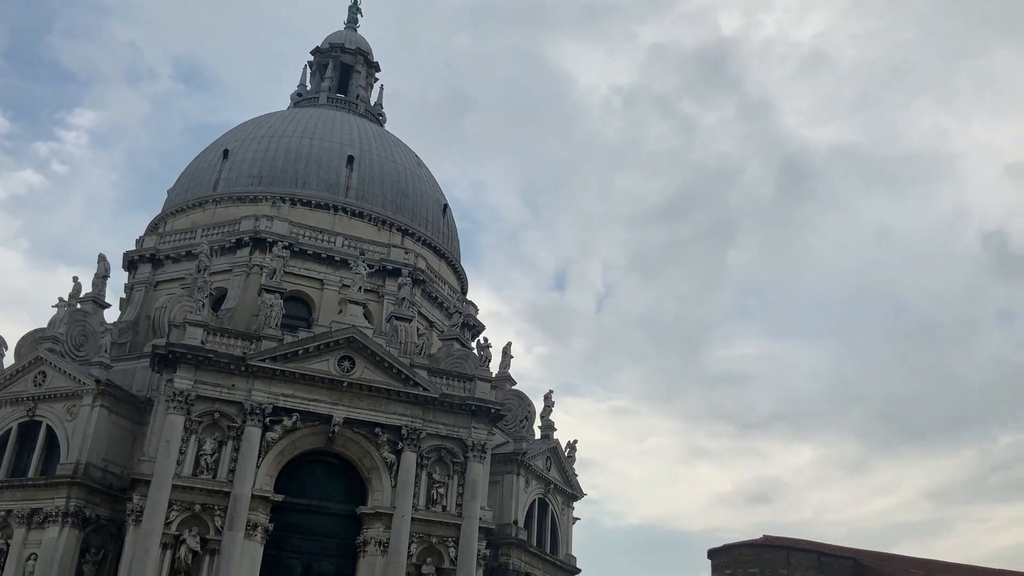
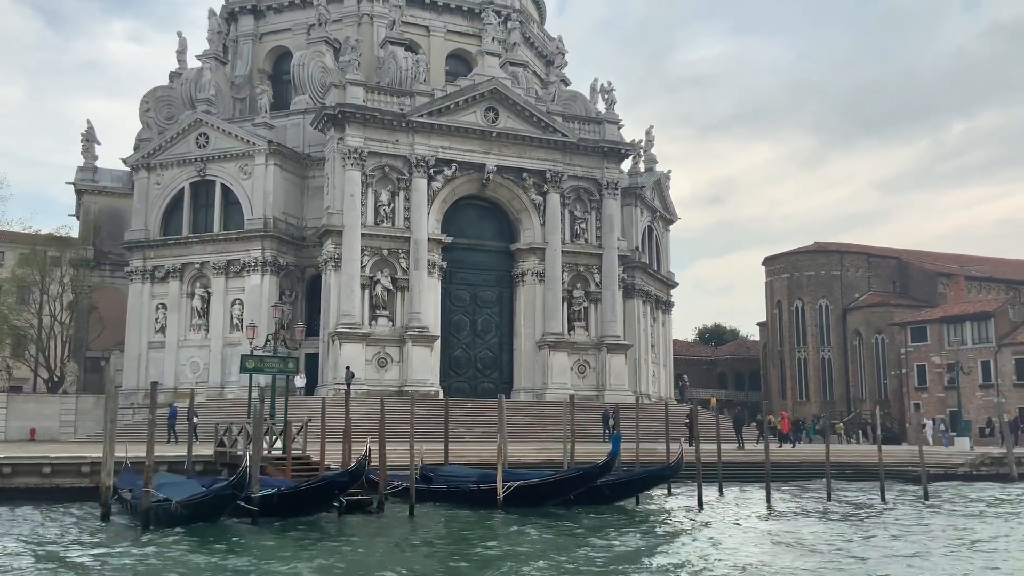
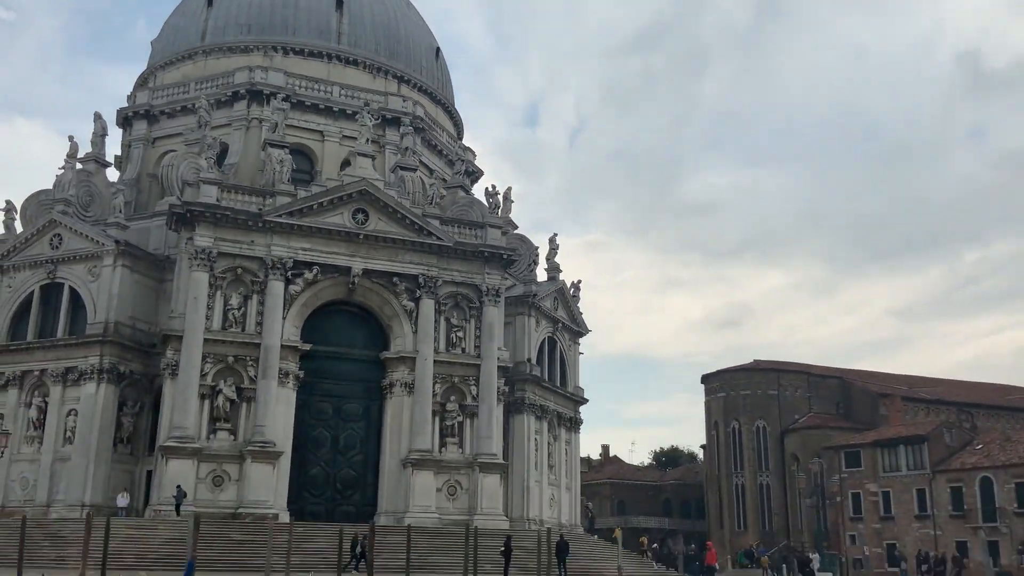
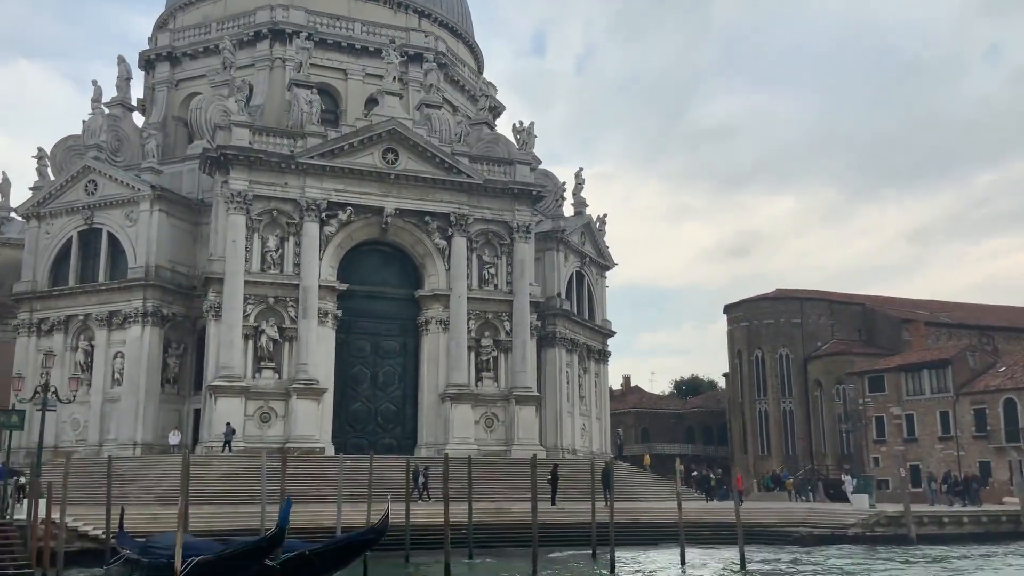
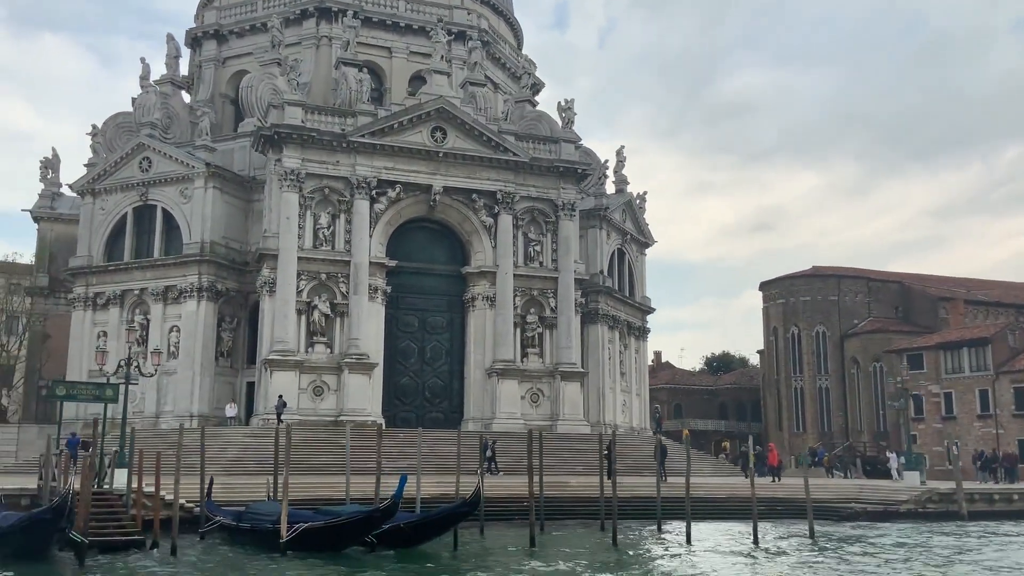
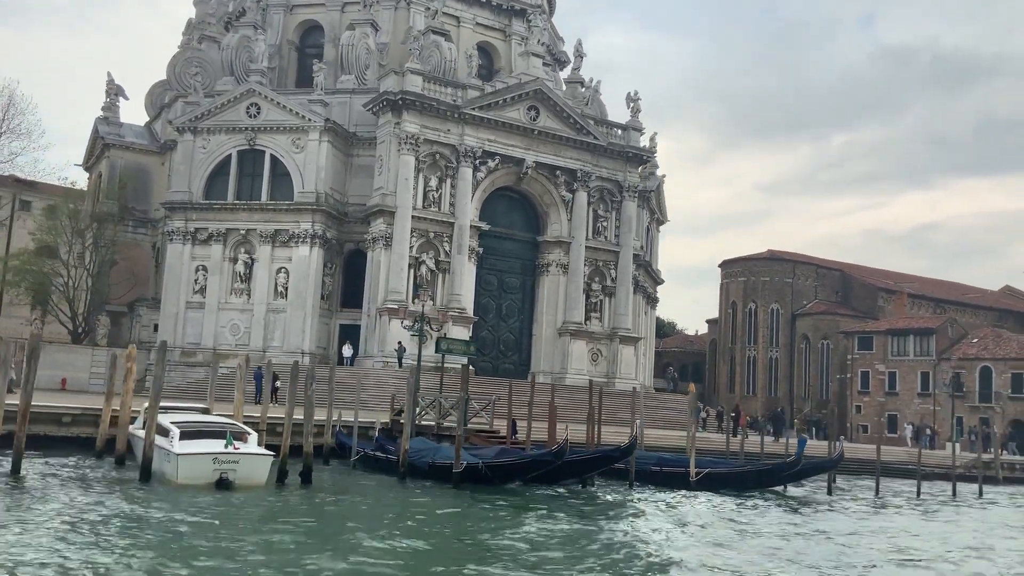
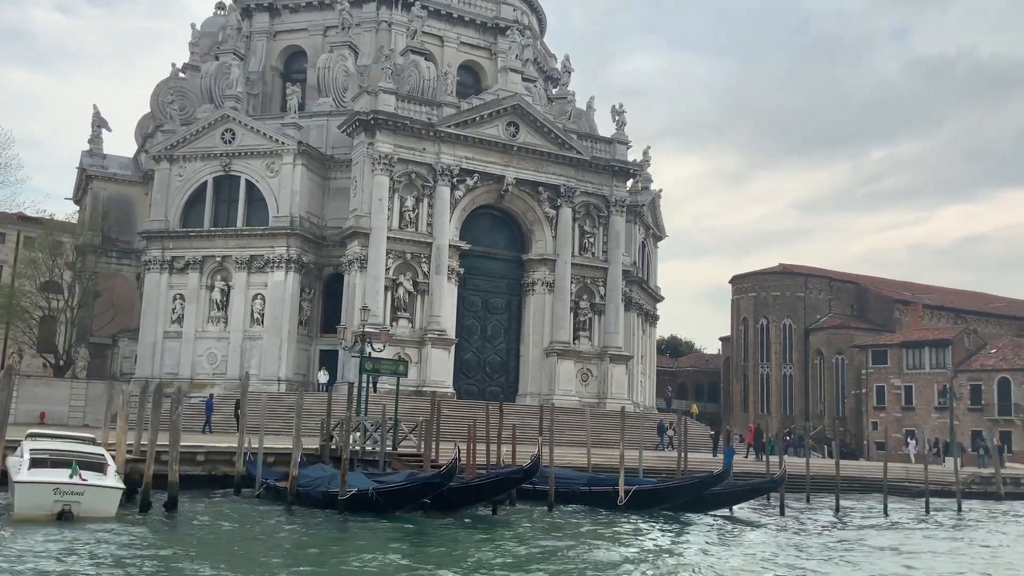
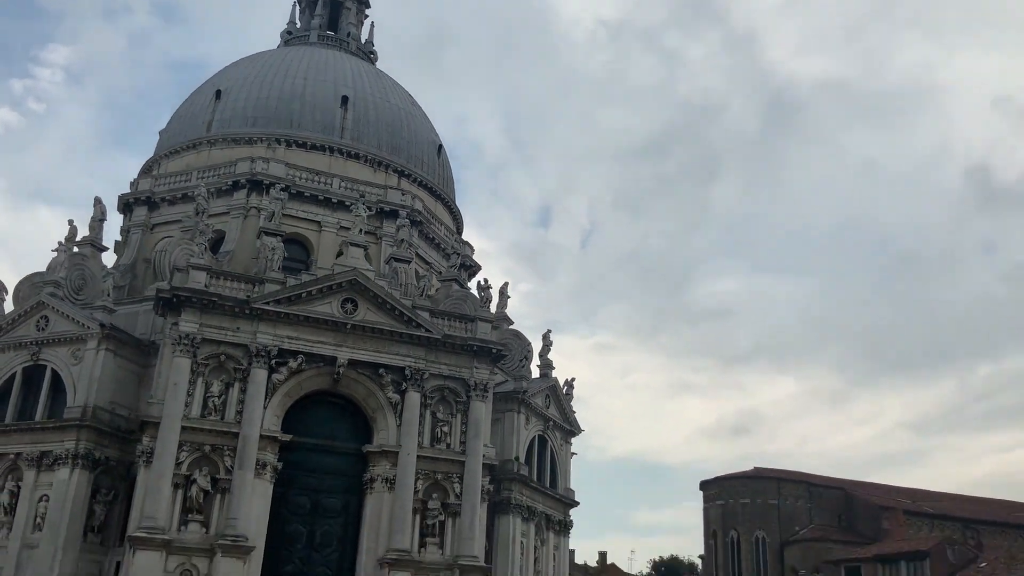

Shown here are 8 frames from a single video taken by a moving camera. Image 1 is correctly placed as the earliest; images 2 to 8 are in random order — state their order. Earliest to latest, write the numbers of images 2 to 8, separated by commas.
8, 3, 4, 5, 2, 7, 6
